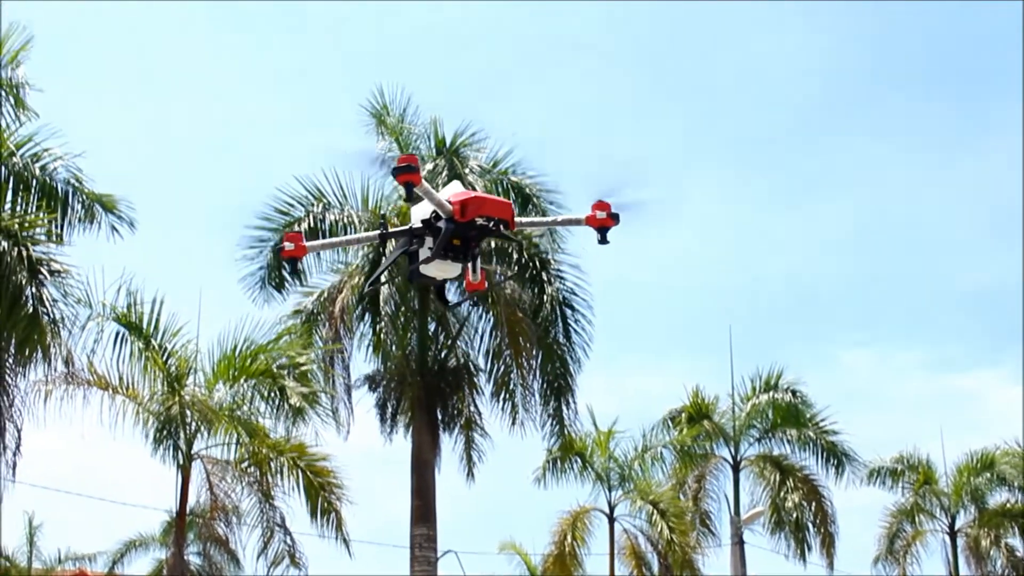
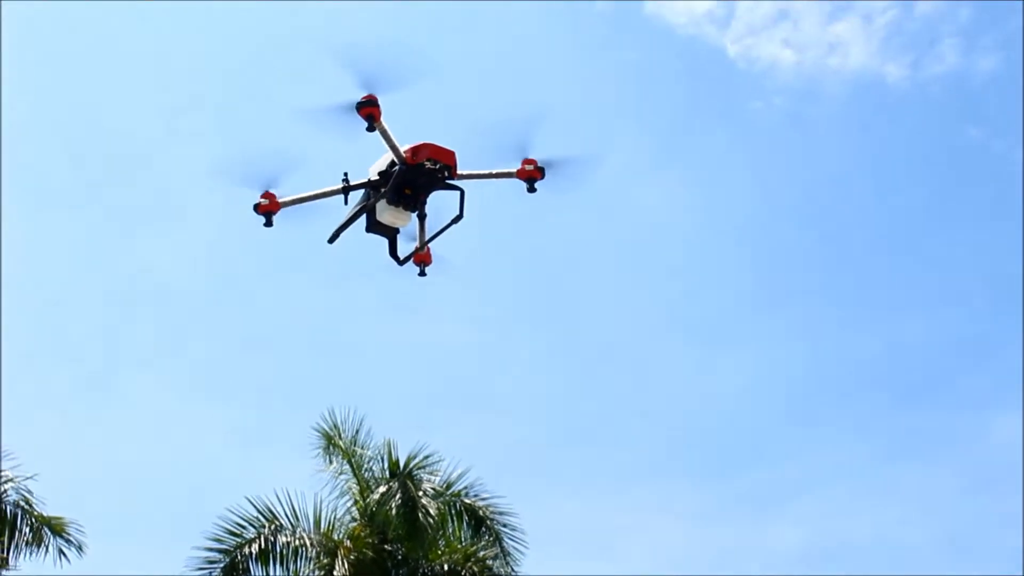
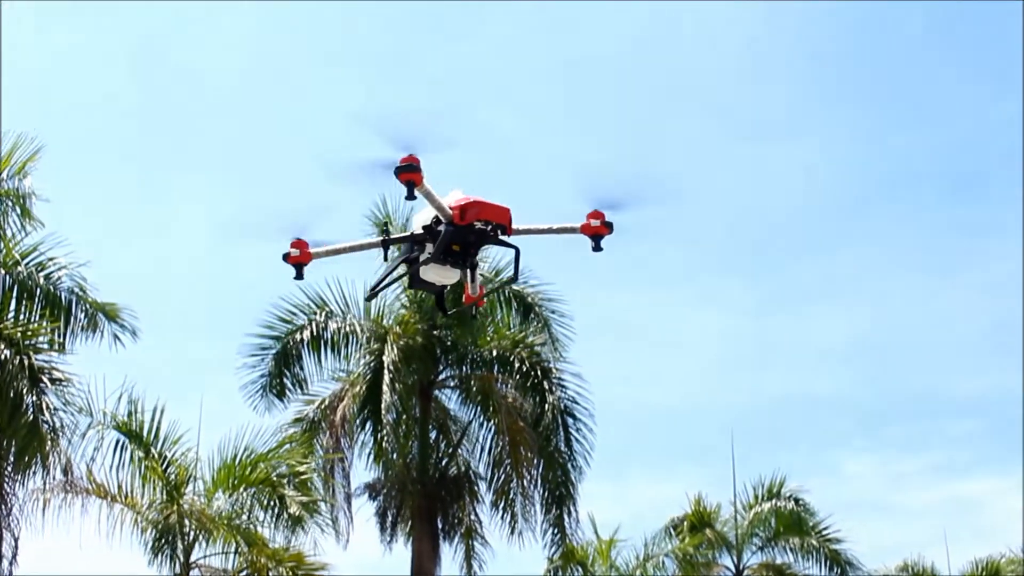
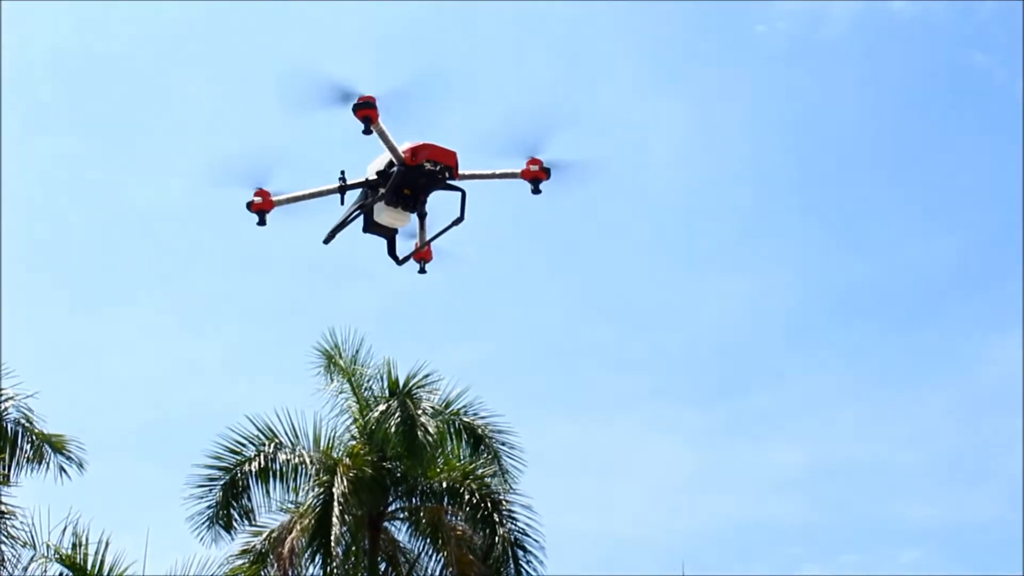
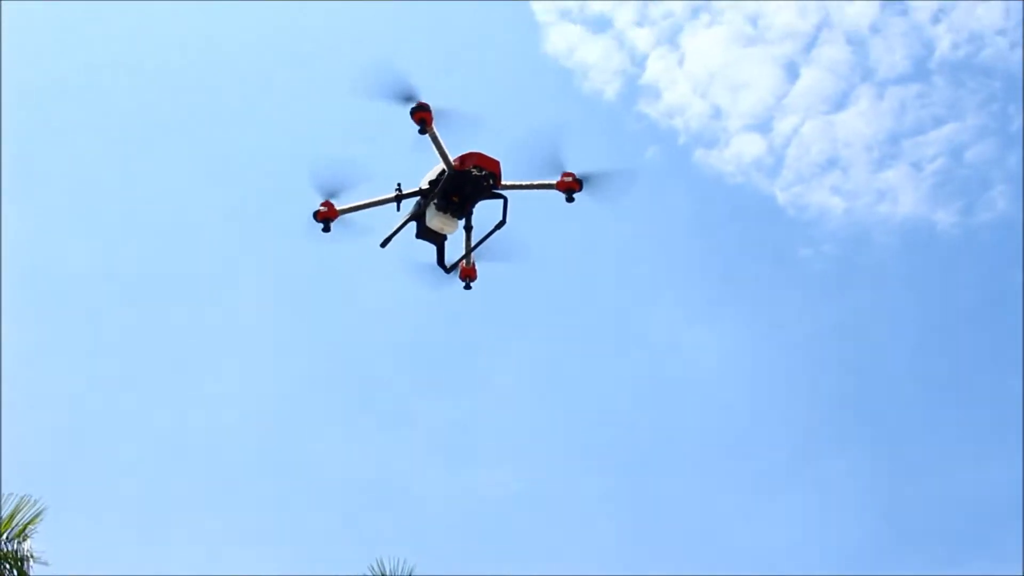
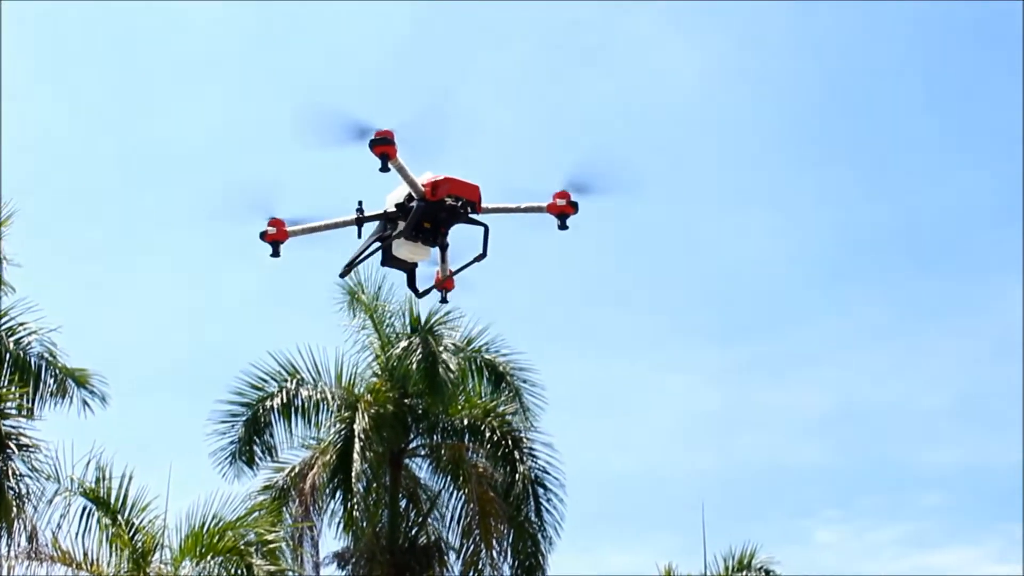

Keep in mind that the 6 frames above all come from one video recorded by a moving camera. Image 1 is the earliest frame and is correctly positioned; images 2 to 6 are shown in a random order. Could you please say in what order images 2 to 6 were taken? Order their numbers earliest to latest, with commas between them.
3, 6, 4, 2, 5
